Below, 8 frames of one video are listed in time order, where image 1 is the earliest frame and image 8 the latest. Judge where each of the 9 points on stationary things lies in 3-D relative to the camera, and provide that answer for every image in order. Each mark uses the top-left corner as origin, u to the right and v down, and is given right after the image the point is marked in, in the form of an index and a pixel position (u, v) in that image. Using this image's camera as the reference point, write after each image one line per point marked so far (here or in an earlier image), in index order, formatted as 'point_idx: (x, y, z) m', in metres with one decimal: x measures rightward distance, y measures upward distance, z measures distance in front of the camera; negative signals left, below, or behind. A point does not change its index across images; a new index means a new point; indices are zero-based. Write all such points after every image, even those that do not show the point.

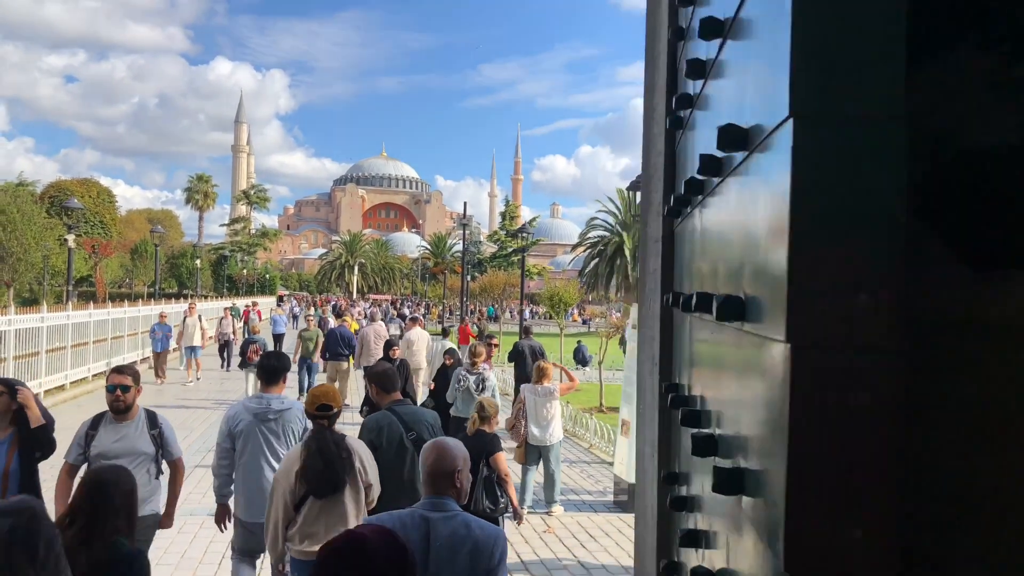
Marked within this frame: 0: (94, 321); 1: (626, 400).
0: (-9.4, -0.7, +17.4) m
1: (+1.3, -1.3, +8.9) m
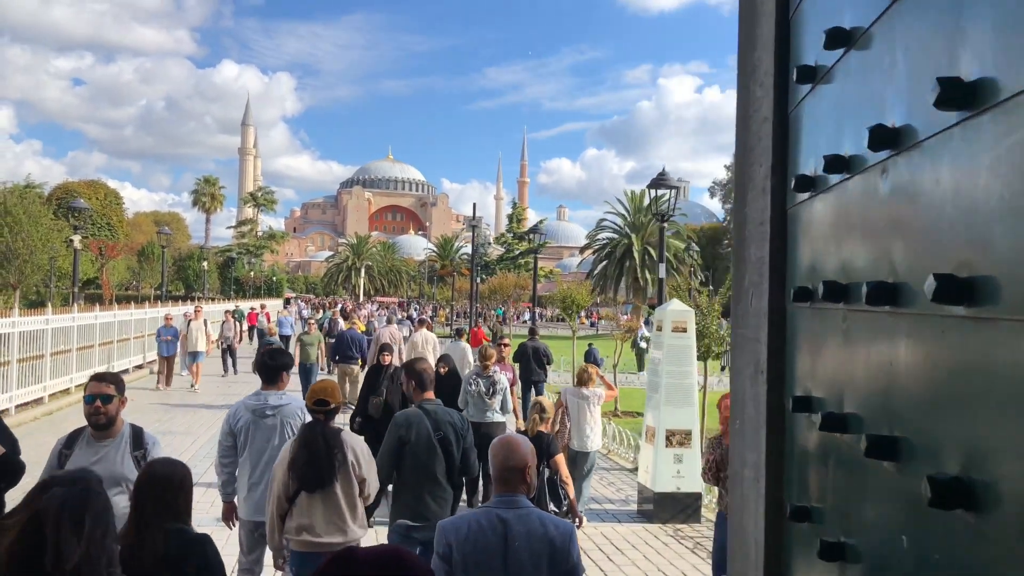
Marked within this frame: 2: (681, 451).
0: (-9.2, -0.8, +17.1) m
1: (+1.5, -1.3, +8.6) m
2: (+1.8, -1.7, +8.3) m
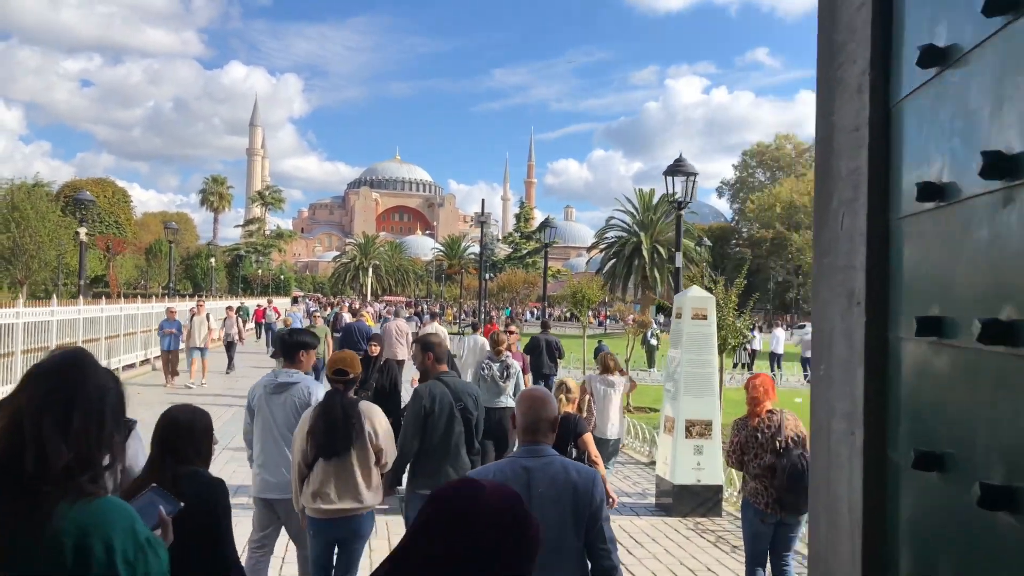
0: (-8.9, -0.6, +17.0) m
1: (+1.7, -1.2, +8.3) m
2: (+1.9, -1.6, +8.0) m
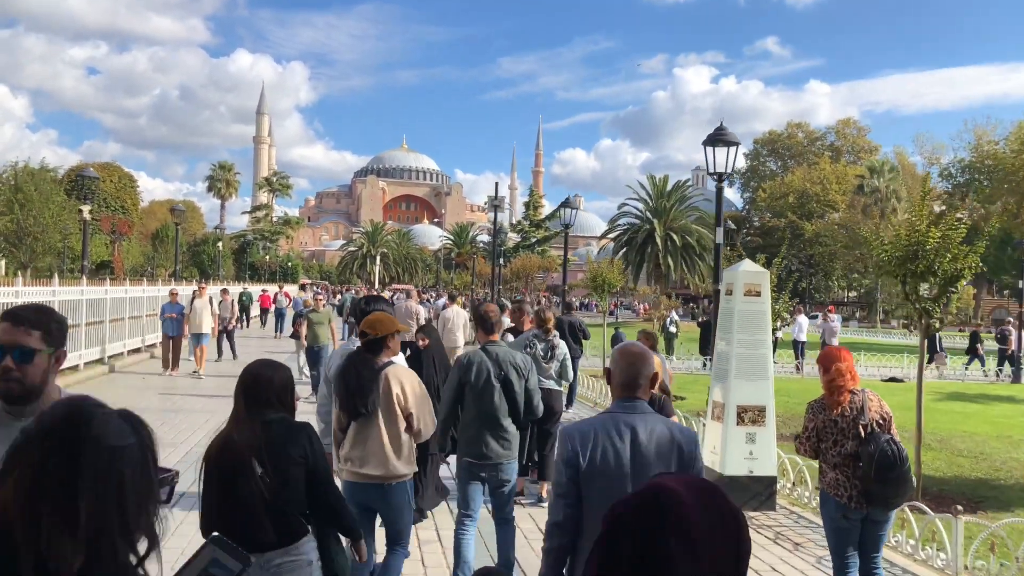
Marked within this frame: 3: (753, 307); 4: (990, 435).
0: (-8.5, -0.2, +16.4) m
1: (+2.0, -0.9, +7.7) m
2: (+2.3, -1.3, +7.3) m
3: (+2.3, -0.2, +7.4) m
4: (+7.5, -2.3, +12.2) m
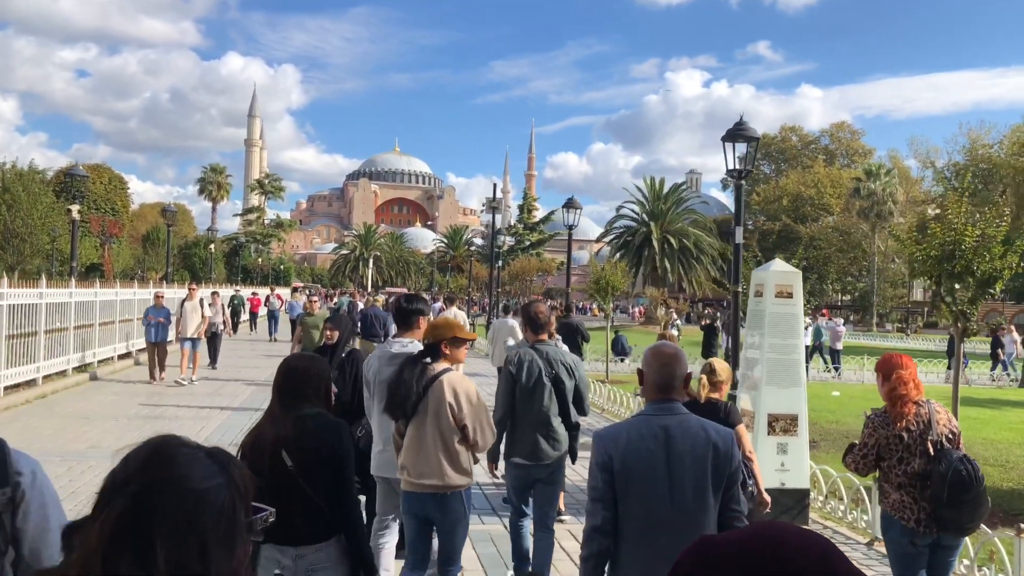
0: (-8.5, -0.3, +15.8) m
1: (+2.2, -0.9, +7.2) m
2: (+2.4, -1.4, +6.9) m
3: (+2.5, -0.2, +7.0) m
4: (+7.6, -2.4, +11.8) m
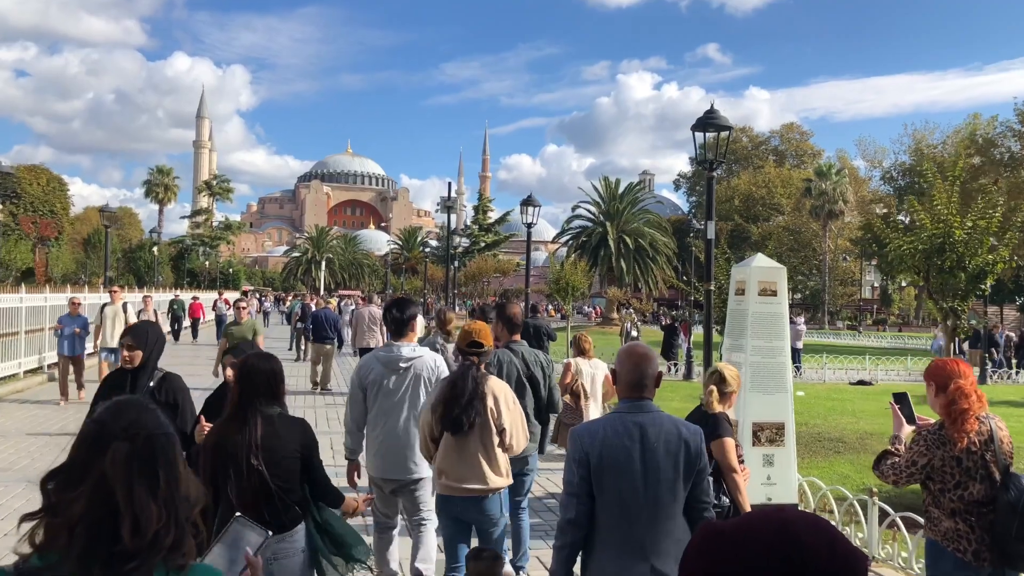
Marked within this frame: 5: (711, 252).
0: (-9.3, -0.4, +14.6) m
1: (+1.8, -0.9, +6.6) m
2: (+2.1, -1.3, +6.4) m
3: (+2.1, -0.2, +6.4) m
4: (+7.0, -2.3, +11.5) m
5: (+2.5, +0.5, +9.7) m
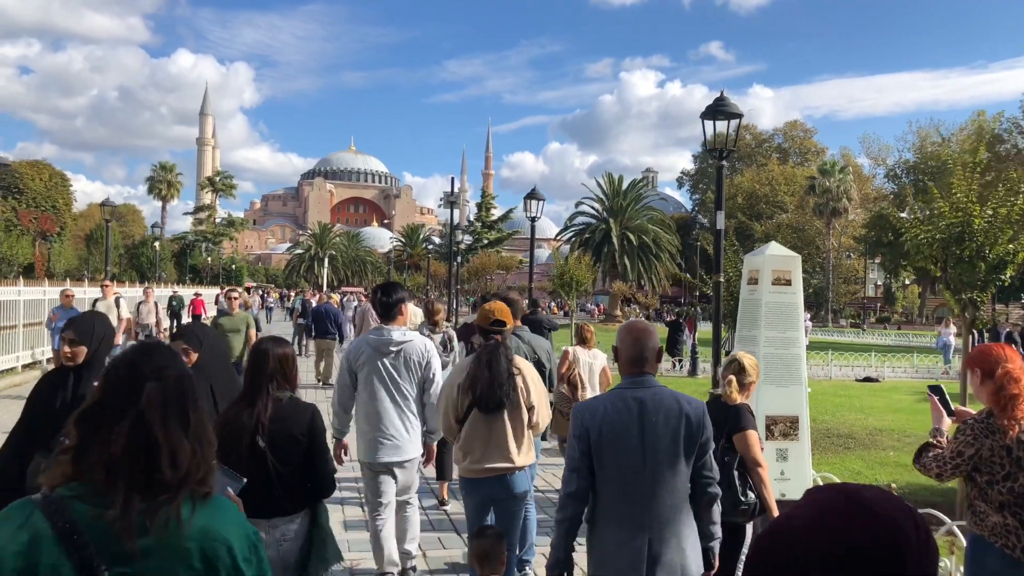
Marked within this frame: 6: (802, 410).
0: (-9.2, -0.2, +14.5) m
1: (+1.9, -0.8, +6.5) m
2: (+2.2, -1.2, +6.2) m
3: (+2.2, -0.1, +6.2) m
4: (+7.1, -2.2, +11.3) m
5: (+2.5, +0.5, +9.5) m
6: (+2.3, -1.0, +6.2) m
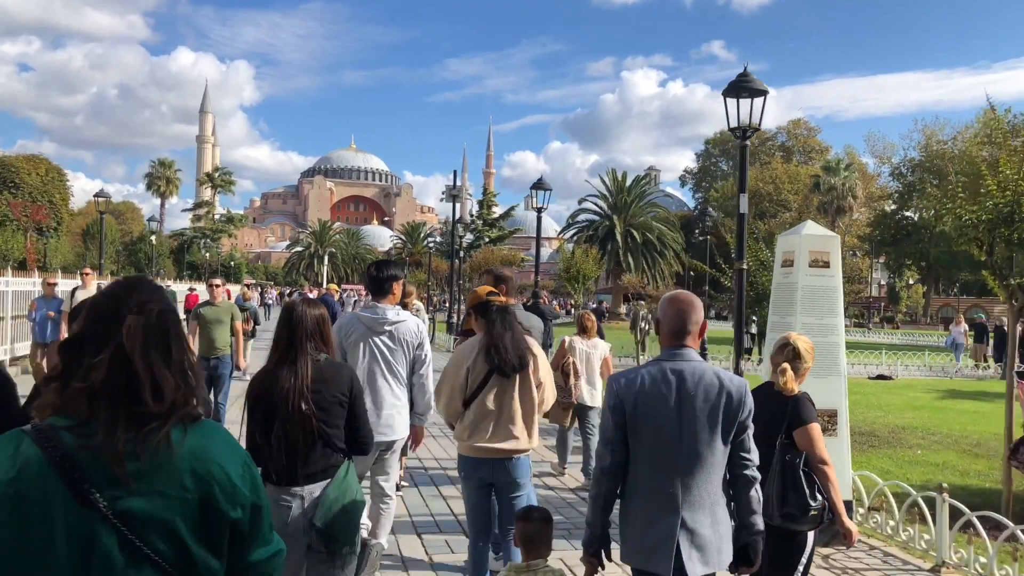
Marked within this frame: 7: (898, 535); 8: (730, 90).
0: (-9.1, -0.1, +14.0) m
1: (+2.0, -0.7, +6.0) m
2: (+2.3, -1.1, +5.7) m
3: (+2.3, +0.1, +5.7) m
4: (+7.2, -2.1, +10.8) m
5: (+2.6, +0.7, +9.0) m
6: (+2.4, -0.8, +5.7) m
7: (+2.8, -1.8, +5.6) m
8: (+2.3, +2.1, +8.1) m
